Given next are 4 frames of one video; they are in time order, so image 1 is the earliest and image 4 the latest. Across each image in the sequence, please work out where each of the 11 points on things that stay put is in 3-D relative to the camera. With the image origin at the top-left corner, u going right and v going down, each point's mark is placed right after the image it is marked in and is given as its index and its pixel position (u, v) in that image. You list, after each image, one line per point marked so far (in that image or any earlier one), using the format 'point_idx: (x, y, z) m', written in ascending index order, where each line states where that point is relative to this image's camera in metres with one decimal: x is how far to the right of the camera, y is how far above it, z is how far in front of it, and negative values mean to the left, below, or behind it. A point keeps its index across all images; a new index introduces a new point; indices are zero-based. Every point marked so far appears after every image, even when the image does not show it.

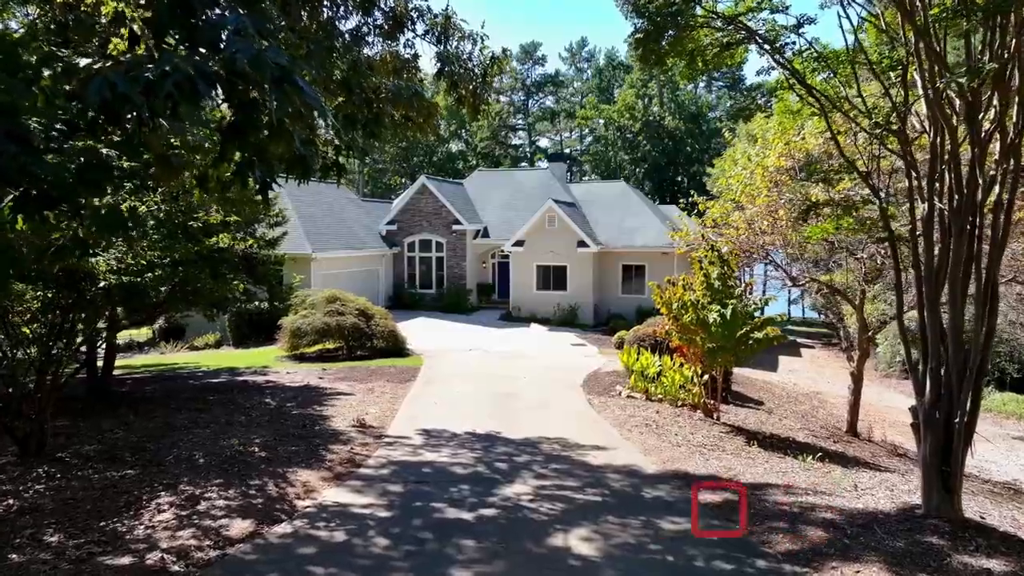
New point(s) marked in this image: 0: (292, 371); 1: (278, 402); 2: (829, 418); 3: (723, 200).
0: (-5.2, -2.0, +16.1) m
1: (-3.9, -1.9, +11.3) m
2: (+6.9, -2.8, +14.9) m
3: (+4.0, +1.6, +12.9) m
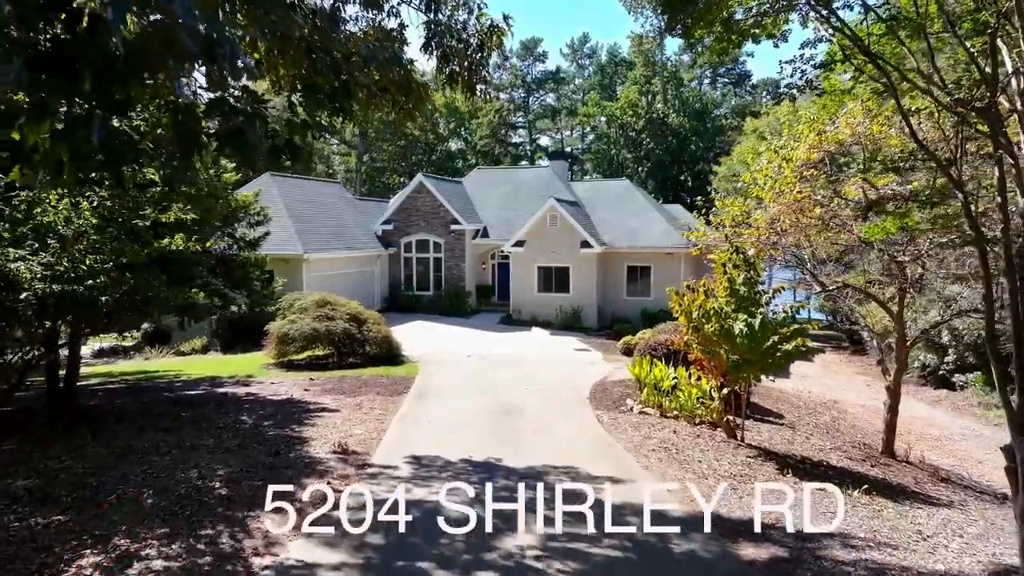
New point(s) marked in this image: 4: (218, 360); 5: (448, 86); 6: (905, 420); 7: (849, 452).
0: (-5.2, -2.0, +15.0) m
1: (-3.8, -2.0, +10.2) m
2: (+6.9, -2.9, +13.9) m
3: (+4.1, +1.5, +11.8) m
4: (-8.3, -2.0, +19.3) m
5: (-0.7, +2.2, +7.3) m
6: (+10.0, -3.4, +17.4) m
7: (+5.2, -2.5, +10.5) m
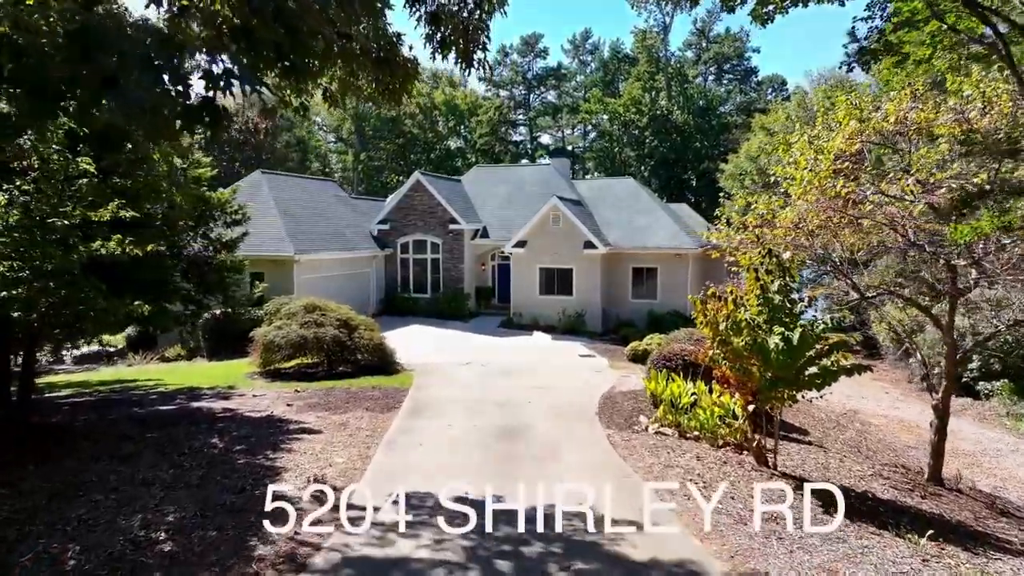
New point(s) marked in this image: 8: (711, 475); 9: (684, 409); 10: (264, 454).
0: (-5.1, -2.1, +13.9) m
1: (-3.8, -2.1, +9.1) m
2: (+7.0, -3.0, +12.8) m
3: (+4.1, +1.4, +10.7) m
4: (-8.3, -2.1, +18.1) m
5: (-0.7, +2.1, +6.2) m
6: (+10.1, -3.5, +16.3) m
7: (+5.2, -2.6, +9.4) m
8: (+2.3, -2.2, +8.0) m
9: (+2.6, -1.8, +10.4) m
10: (-3.0, -2.0, +8.4) m
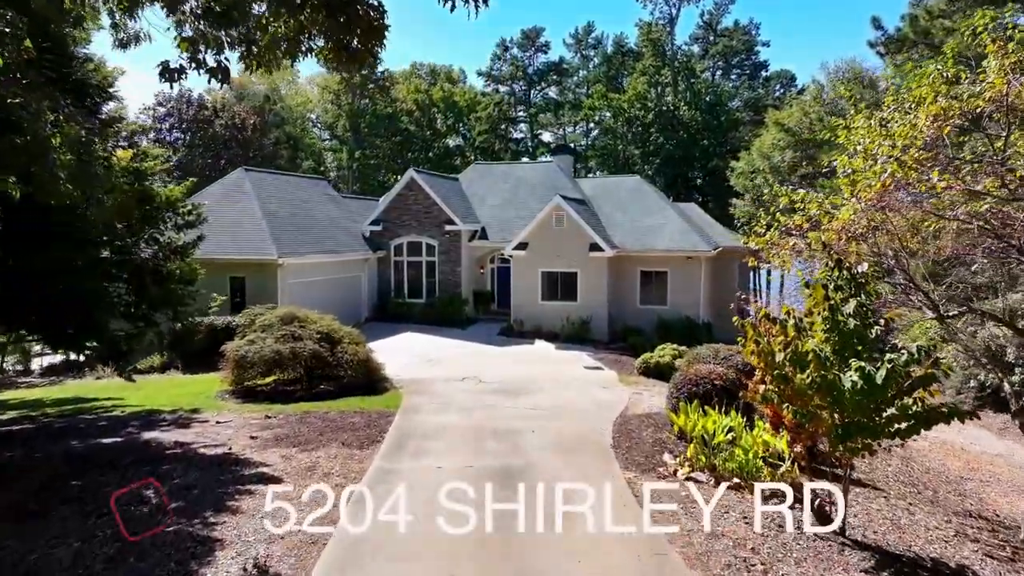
0: (-5.1, -2.3, +12.2) m
1: (-3.8, -2.3, +7.4) m
2: (+7.0, -3.2, +11.0) m
3: (+4.1, +1.2, +9.0) m
4: (-8.3, -2.3, +16.4) m
5: (-0.6, +1.9, +4.5) m
6: (+10.1, -3.7, +14.6) m
7: (+5.2, -2.8, +7.7) m
8: (+2.3, -2.4, +6.3) m
9: (+2.6, -2.0, +8.7) m
10: (-3.0, -2.2, +6.7) m
